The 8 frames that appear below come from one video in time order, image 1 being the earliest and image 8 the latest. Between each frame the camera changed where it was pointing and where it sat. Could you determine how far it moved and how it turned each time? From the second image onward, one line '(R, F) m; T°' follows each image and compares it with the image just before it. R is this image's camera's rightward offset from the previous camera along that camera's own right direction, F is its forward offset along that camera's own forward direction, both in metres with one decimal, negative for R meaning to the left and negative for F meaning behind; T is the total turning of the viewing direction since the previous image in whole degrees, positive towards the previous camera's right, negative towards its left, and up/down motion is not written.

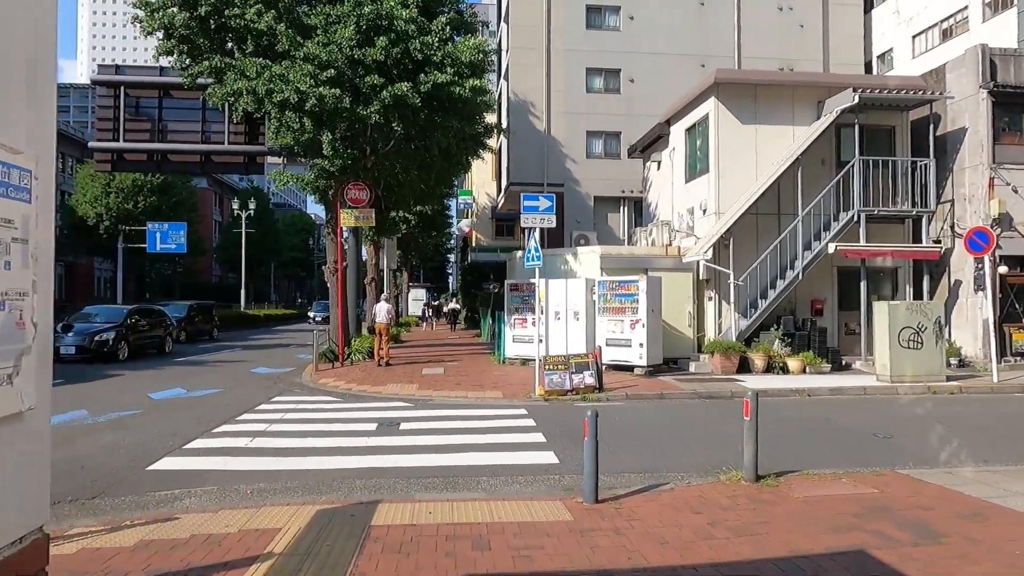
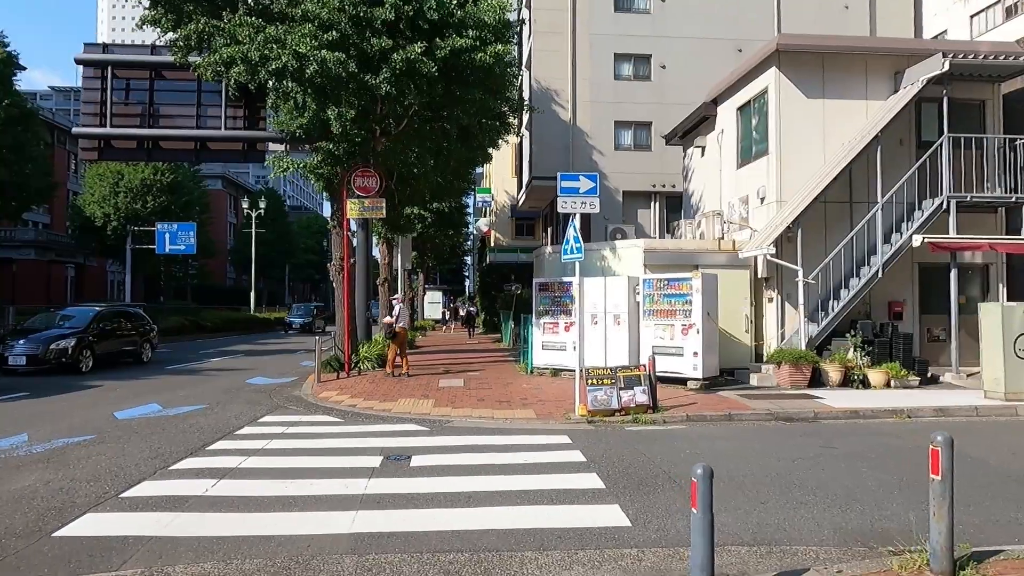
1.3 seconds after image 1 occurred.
(-0.3, +2.3) m; -1°
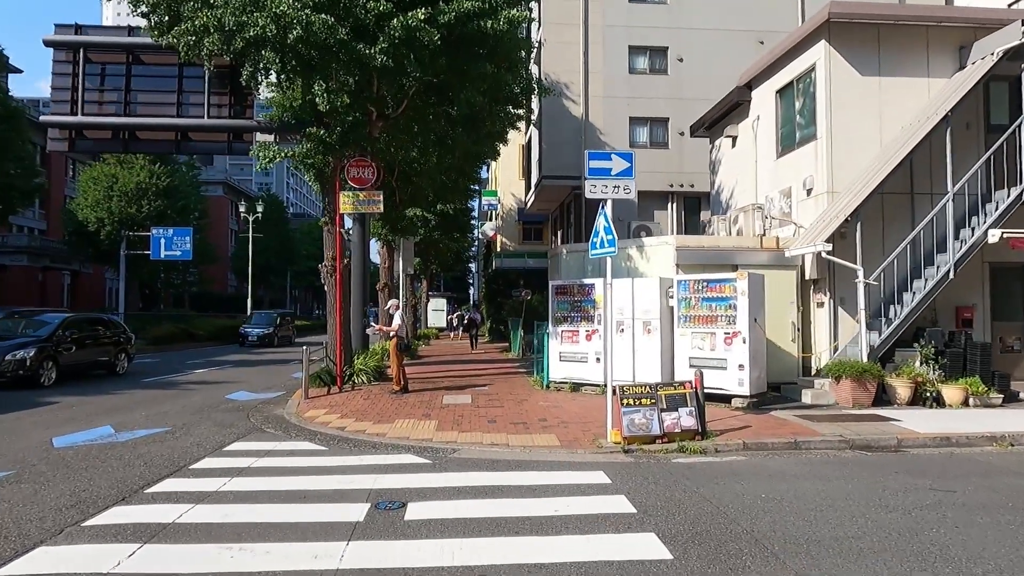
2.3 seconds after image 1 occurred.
(-0.2, +1.9) m; 0°
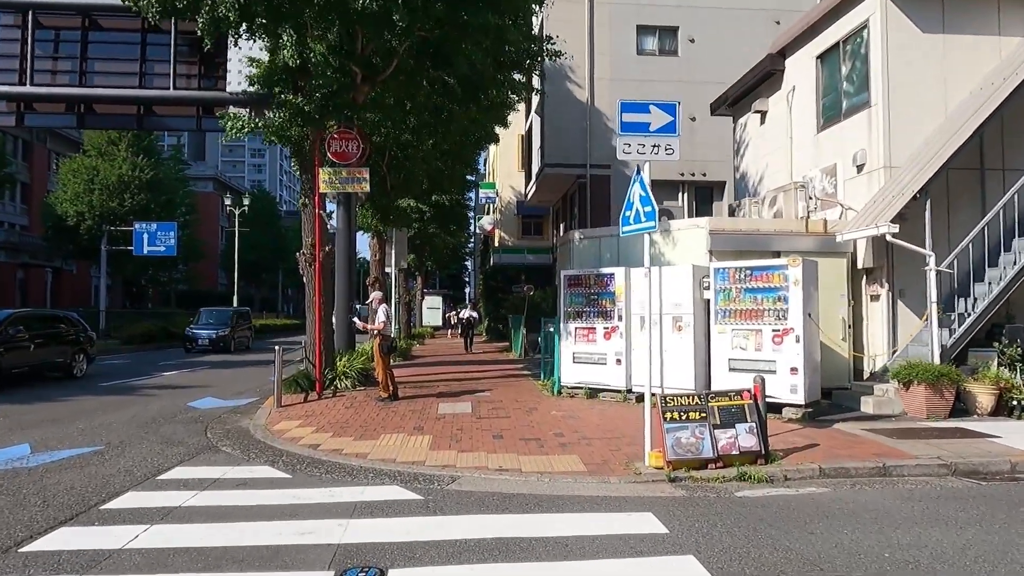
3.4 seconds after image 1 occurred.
(-0.2, +1.9) m; 0°
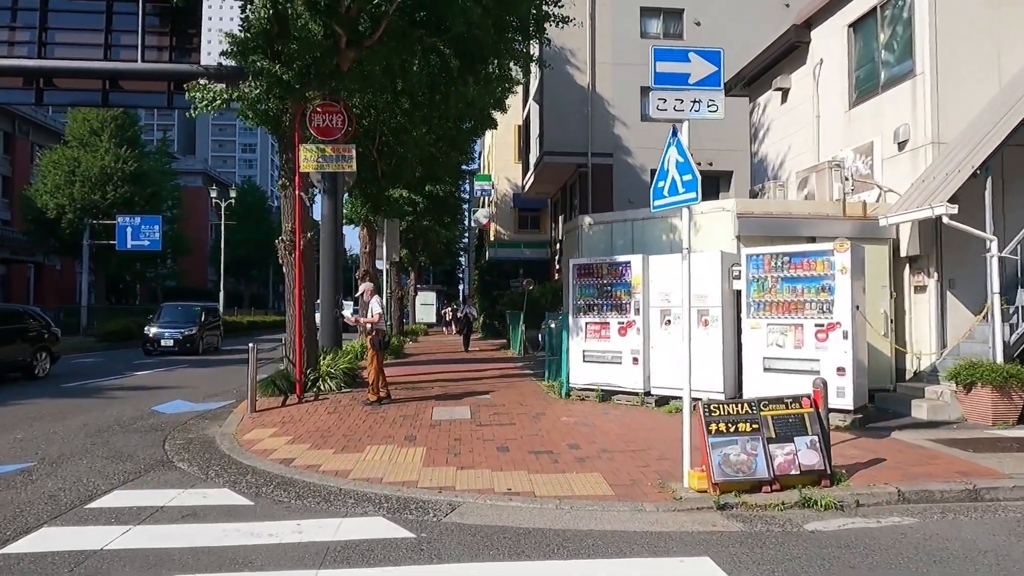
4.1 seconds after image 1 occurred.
(-0.2, +1.3) m; +1°
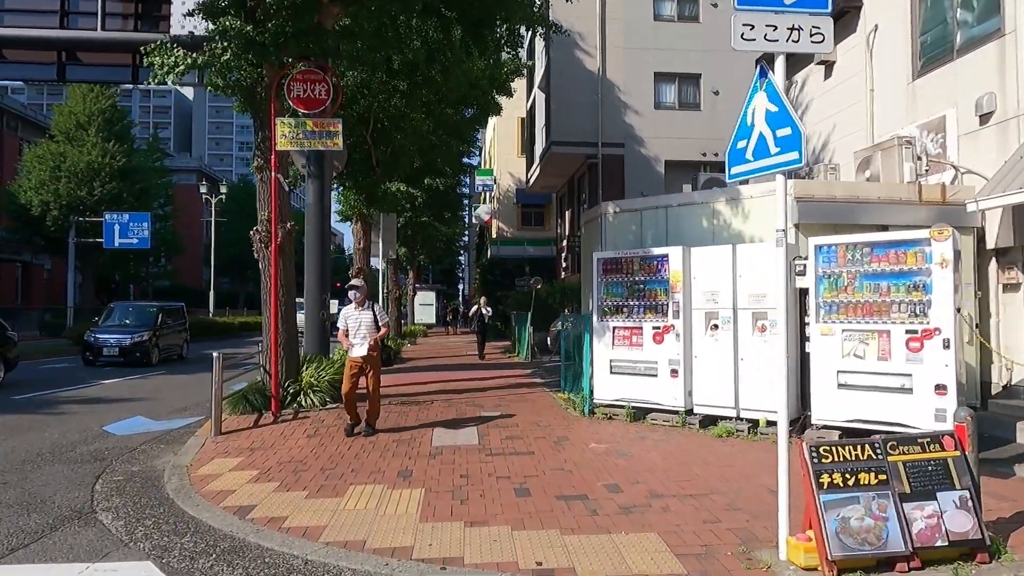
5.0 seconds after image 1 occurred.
(-0.2, +1.7) m; 0°
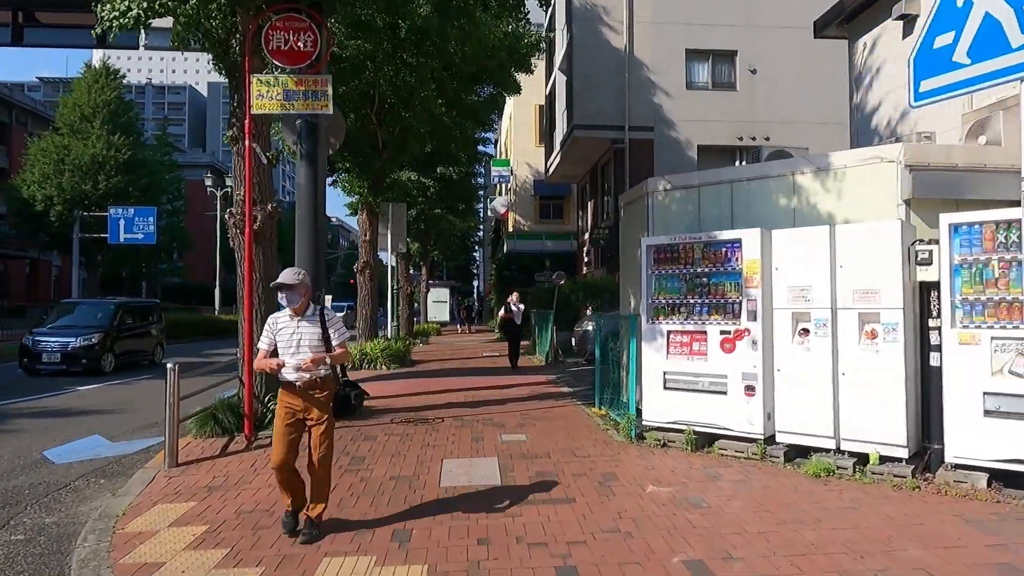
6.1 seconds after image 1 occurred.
(-0.2, +1.9) m; -1°
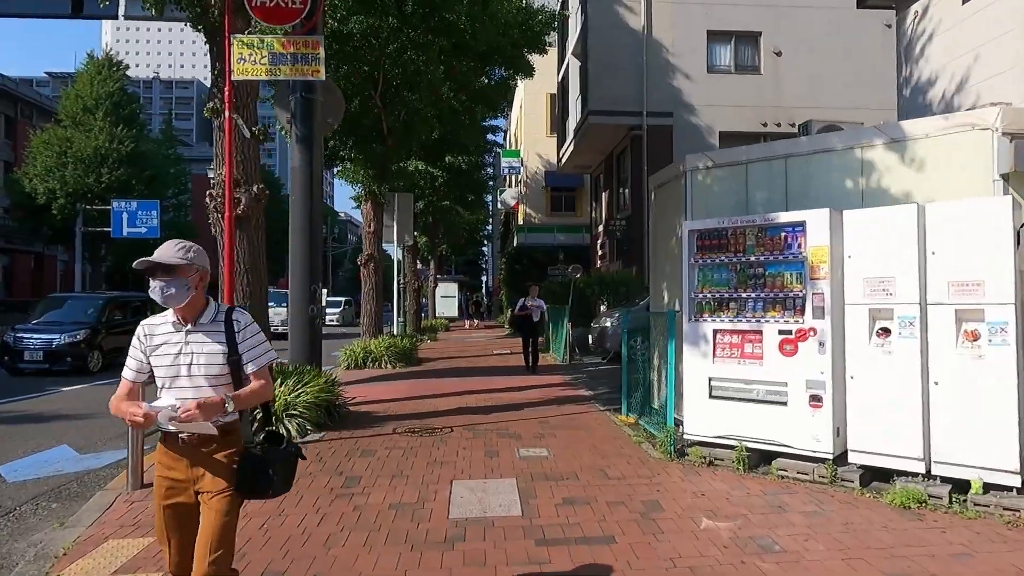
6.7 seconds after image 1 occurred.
(-0.1, +1.1) m; -1°
